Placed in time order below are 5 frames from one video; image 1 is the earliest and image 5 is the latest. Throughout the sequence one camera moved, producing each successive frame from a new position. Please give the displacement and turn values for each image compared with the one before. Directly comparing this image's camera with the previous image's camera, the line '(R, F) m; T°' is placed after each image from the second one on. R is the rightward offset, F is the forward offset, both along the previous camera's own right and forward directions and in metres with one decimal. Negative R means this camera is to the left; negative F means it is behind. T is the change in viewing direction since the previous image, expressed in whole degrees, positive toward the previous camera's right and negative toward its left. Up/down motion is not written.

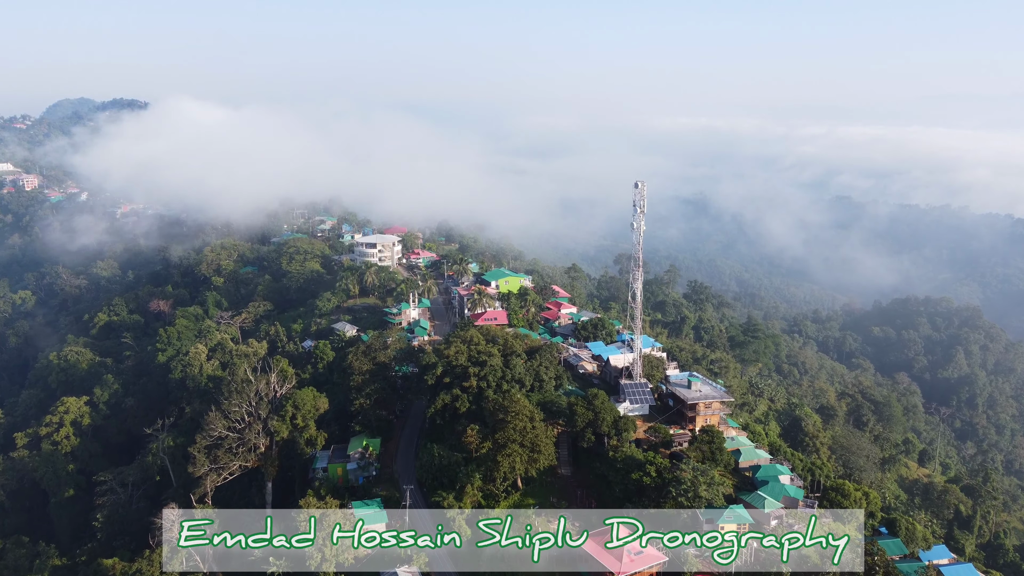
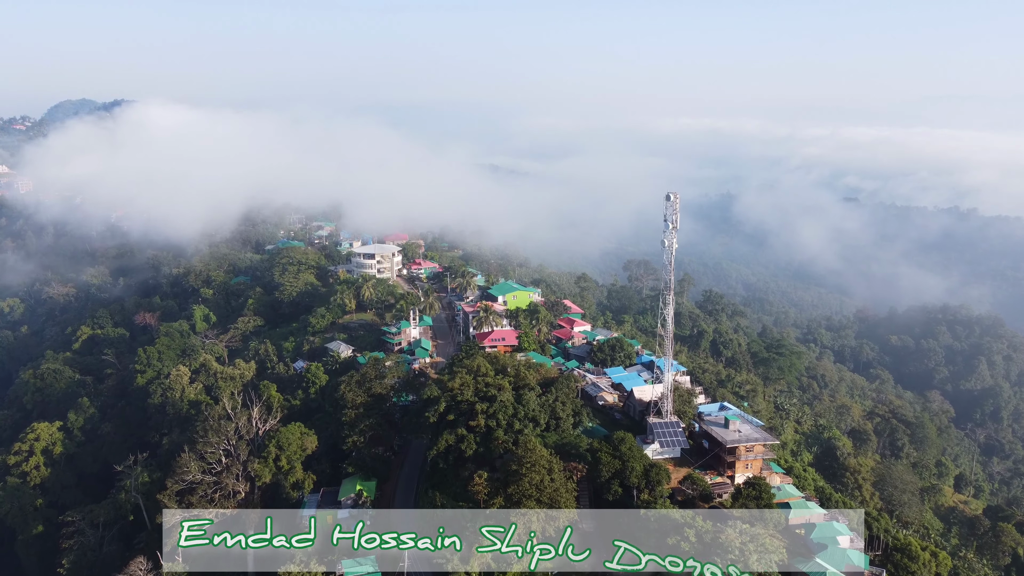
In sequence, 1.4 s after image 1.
(-0.5, +3.8) m; 0°
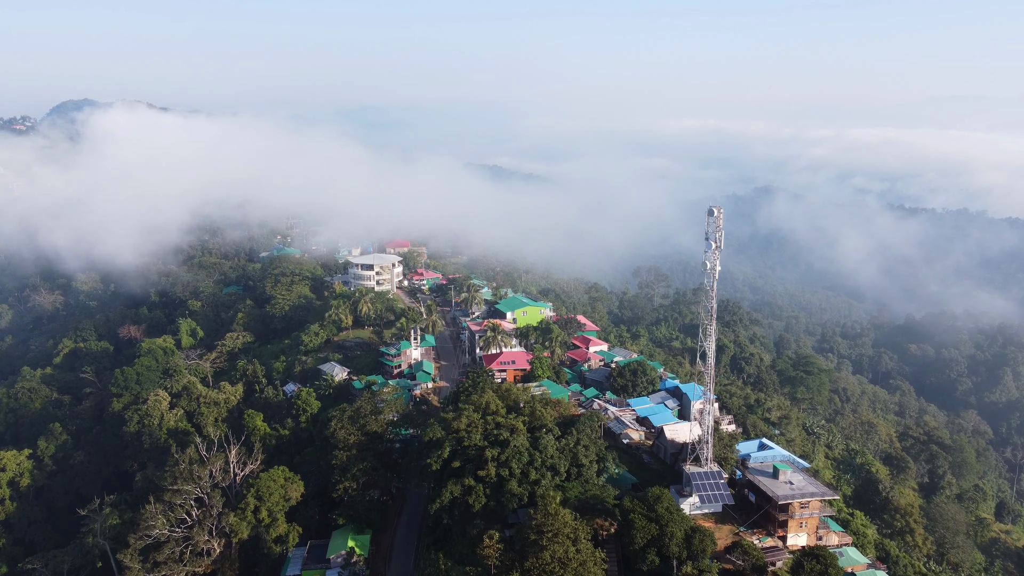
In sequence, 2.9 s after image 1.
(-0.5, +3.8) m; 0°
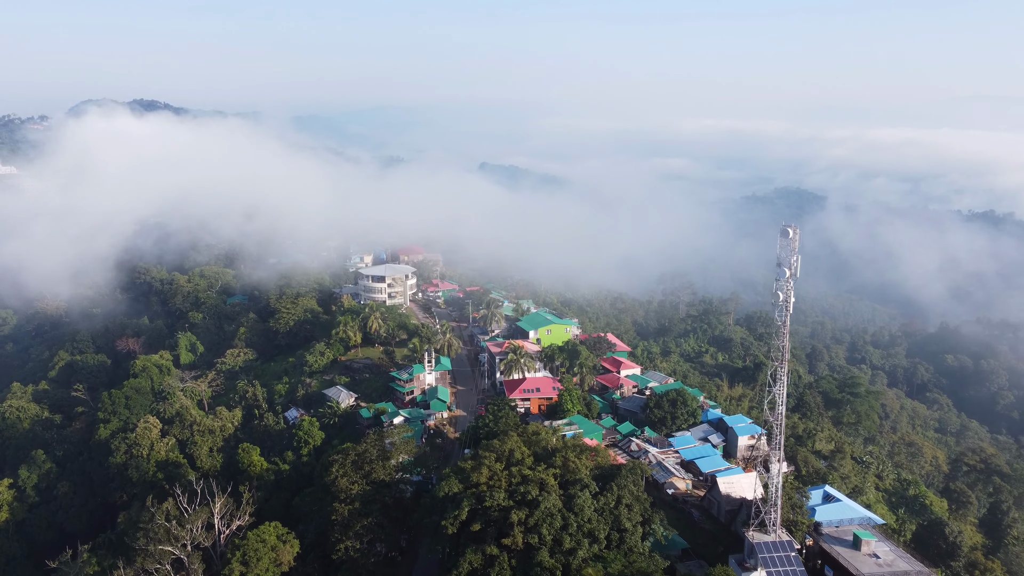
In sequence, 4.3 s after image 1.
(-0.6, +3.8) m; -1°
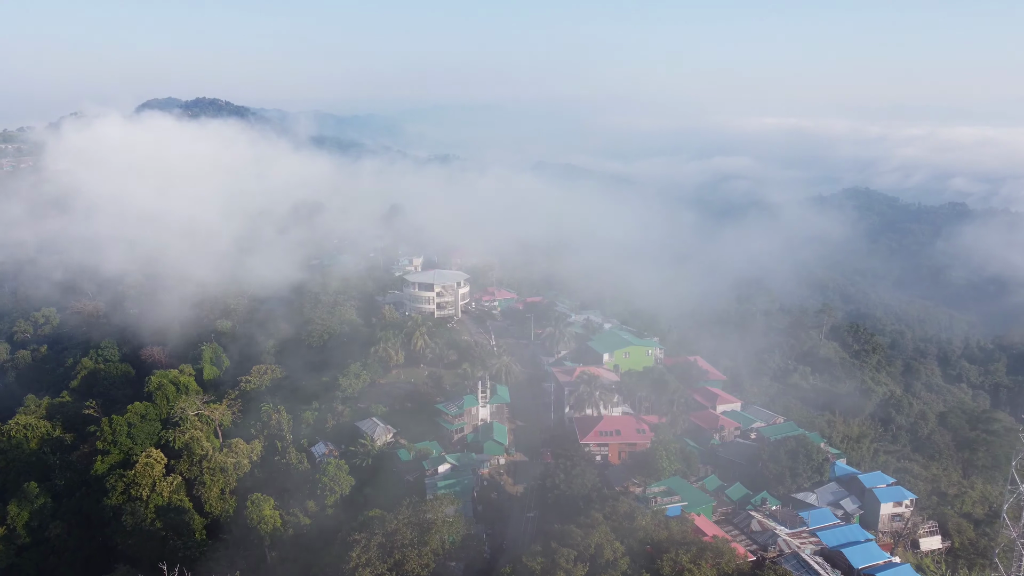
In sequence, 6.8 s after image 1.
(-1.2, +6.6) m; -5°
